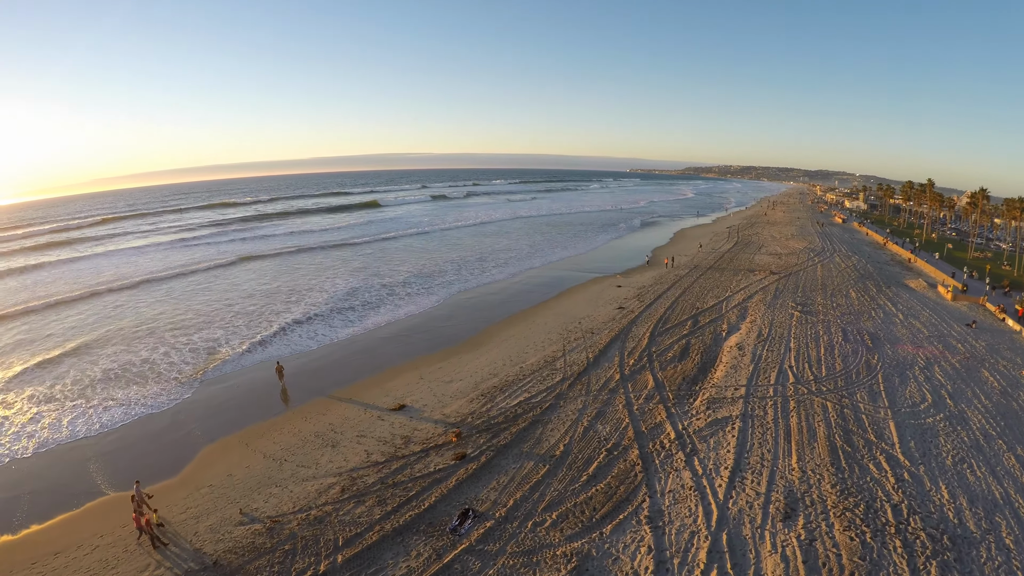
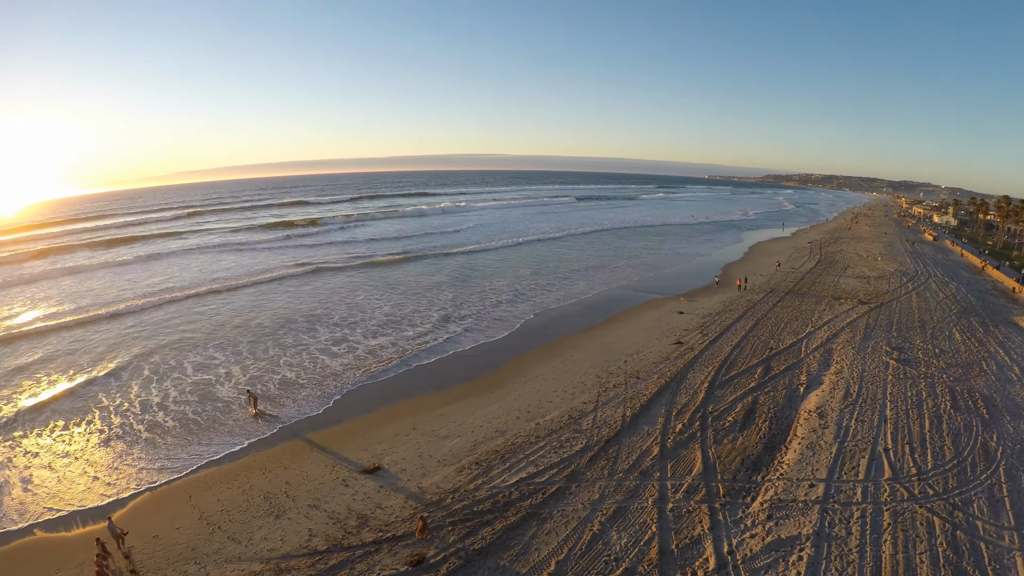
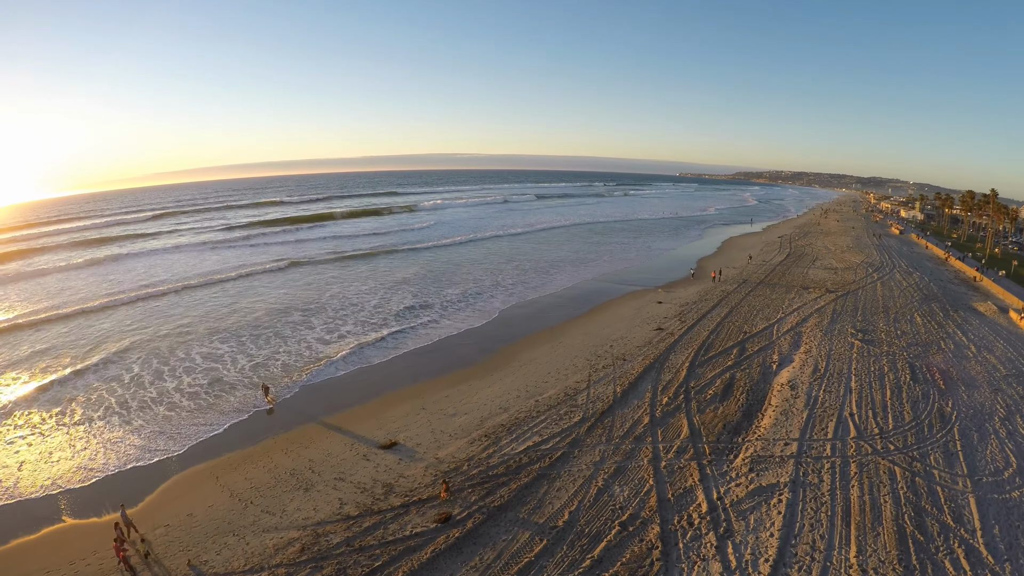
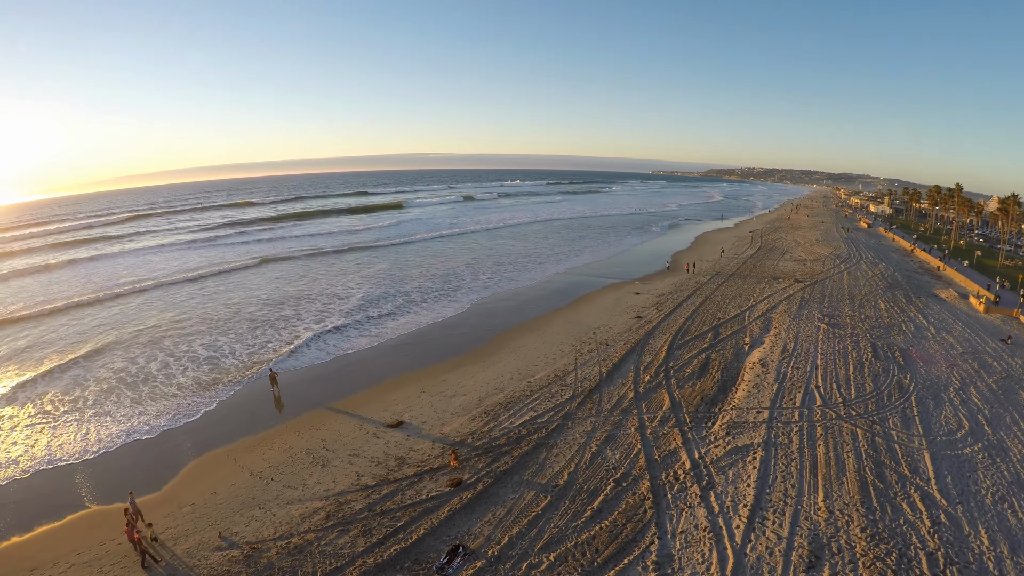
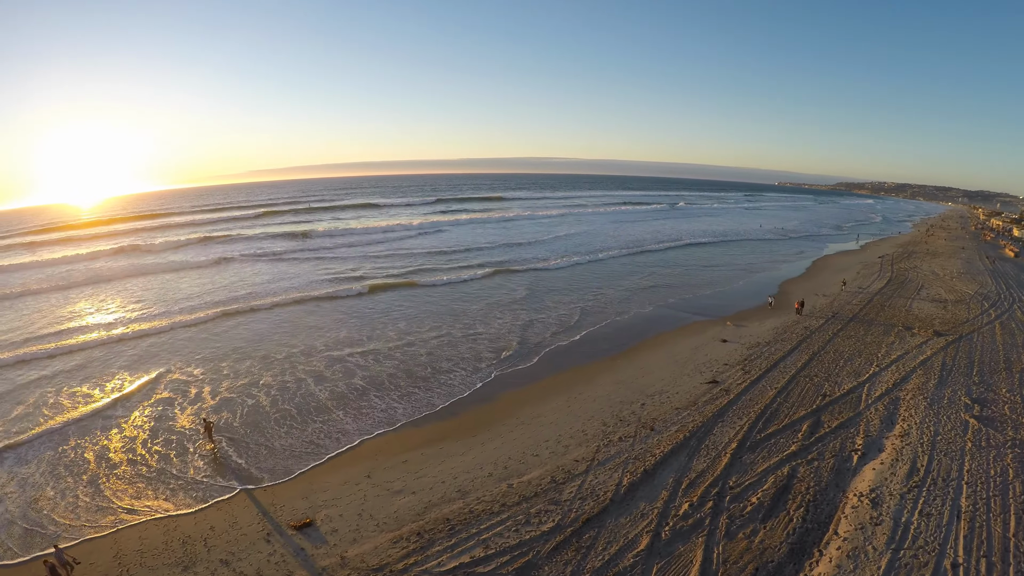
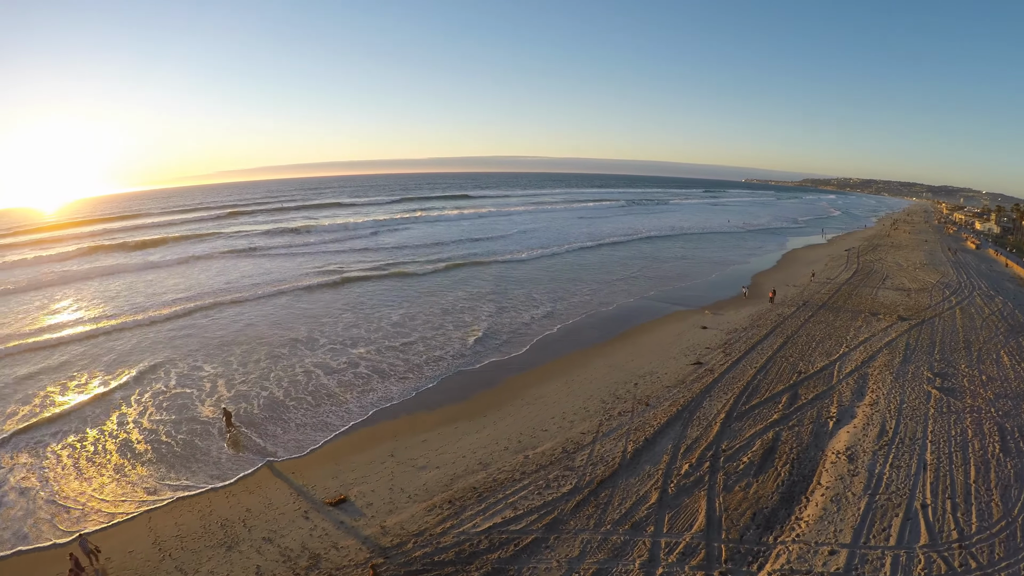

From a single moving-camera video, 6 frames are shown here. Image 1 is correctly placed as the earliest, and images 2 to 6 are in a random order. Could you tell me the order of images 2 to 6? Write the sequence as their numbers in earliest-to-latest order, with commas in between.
4, 3, 2, 6, 5
